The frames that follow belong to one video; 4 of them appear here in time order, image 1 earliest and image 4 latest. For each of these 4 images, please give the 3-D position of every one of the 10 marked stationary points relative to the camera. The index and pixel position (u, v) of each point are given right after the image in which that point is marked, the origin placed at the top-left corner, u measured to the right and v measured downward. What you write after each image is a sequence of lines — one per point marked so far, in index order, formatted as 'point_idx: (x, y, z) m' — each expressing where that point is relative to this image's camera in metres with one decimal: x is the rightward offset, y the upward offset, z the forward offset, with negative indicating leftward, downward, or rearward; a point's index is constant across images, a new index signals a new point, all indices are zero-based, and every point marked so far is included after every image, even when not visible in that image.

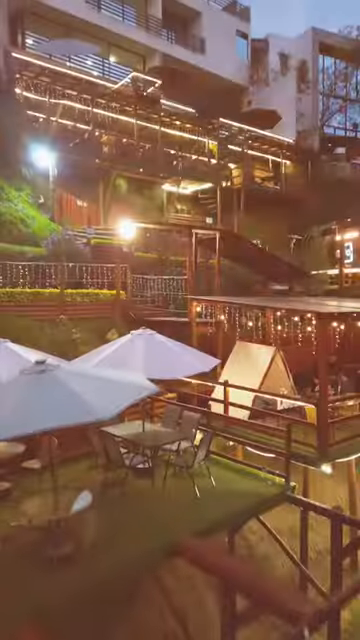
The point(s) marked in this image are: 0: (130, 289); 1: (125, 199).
0: (-1.5, +0.9, +13.3) m
1: (-2.5, +5.1, +20.1) m
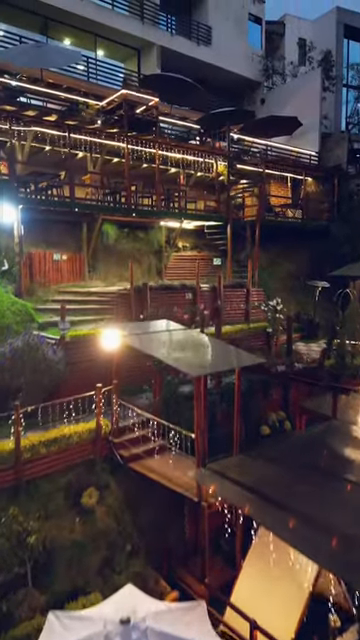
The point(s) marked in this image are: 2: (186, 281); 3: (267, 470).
0: (-1.4, -2.1, +9.8) m
1: (-2.4, +2.6, +16.4) m
2: (+0.2, +1.5, +17.1) m
3: (+1.6, -2.6, +8.2) m
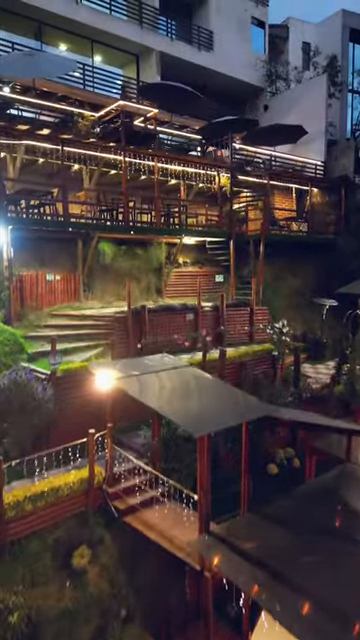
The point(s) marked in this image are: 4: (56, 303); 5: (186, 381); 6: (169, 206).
0: (-1.4, -2.8, +9.0) m
1: (-2.4, +1.8, +15.5) m
2: (+0.2, +0.7, +16.2) m
3: (+1.6, -3.4, +7.3) m
4: (-3.8, +0.5, +14.2) m
5: (+0.1, -1.2, +8.7) m
6: (-0.4, +4.5, +17.7) m
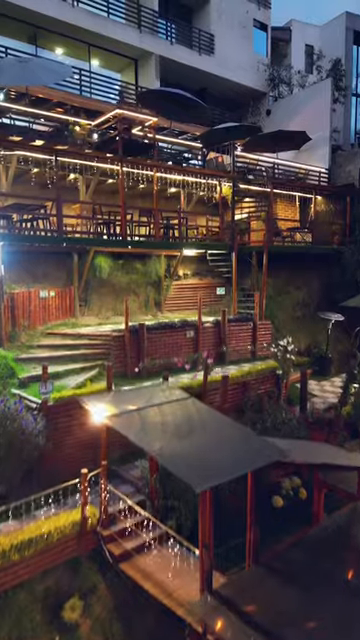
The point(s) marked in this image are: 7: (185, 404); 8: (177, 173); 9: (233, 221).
0: (-1.4, -3.4, +8.3) m
1: (-2.4, +1.3, +14.9) m
2: (+0.2, +0.2, +15.6) m
3: (+1.6, -3.9, +6.7) m
4: (-3.8, 0.0, +13.6) m
5: (+0.1, -1.7, +8.1) m
6: (-0.4, +3.9, +17.1) m
7: (+0.1, -1.5, +8.6) m
8: (-0.1, +4.9, +15.3) m
9: (+1.8, +3.4, +15.6) m
